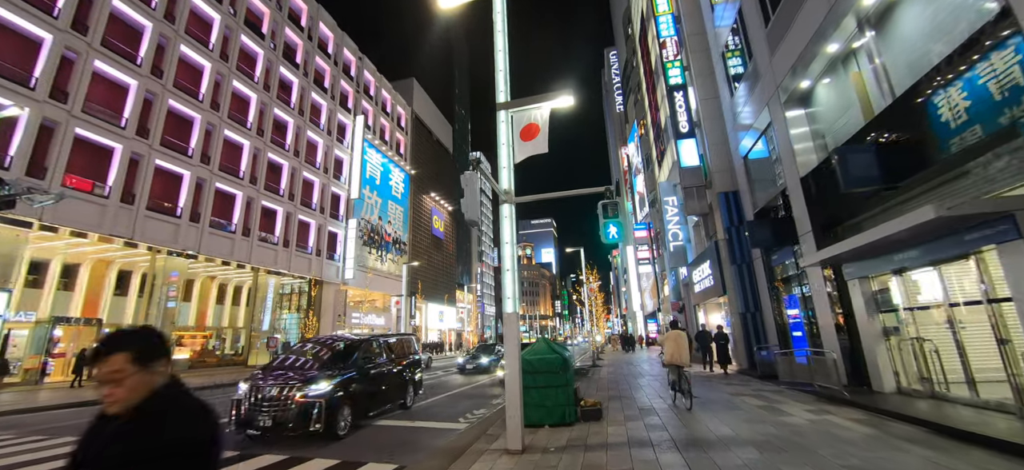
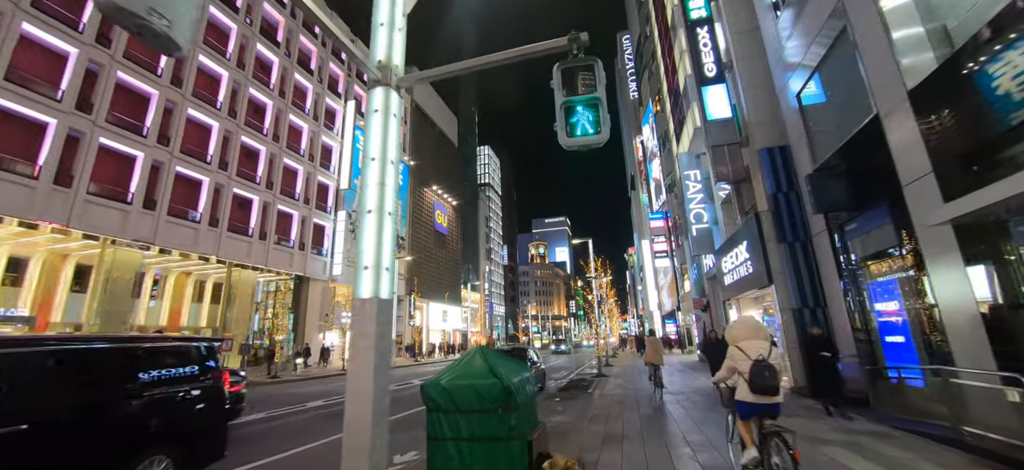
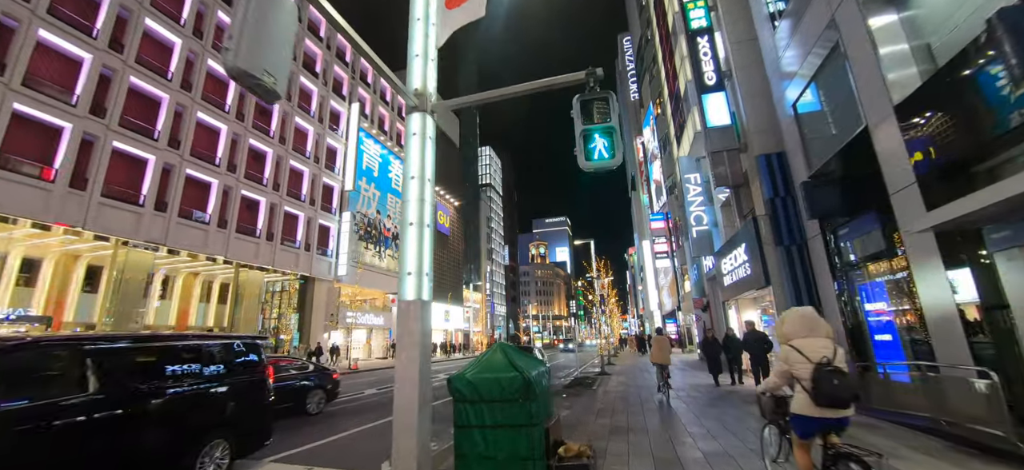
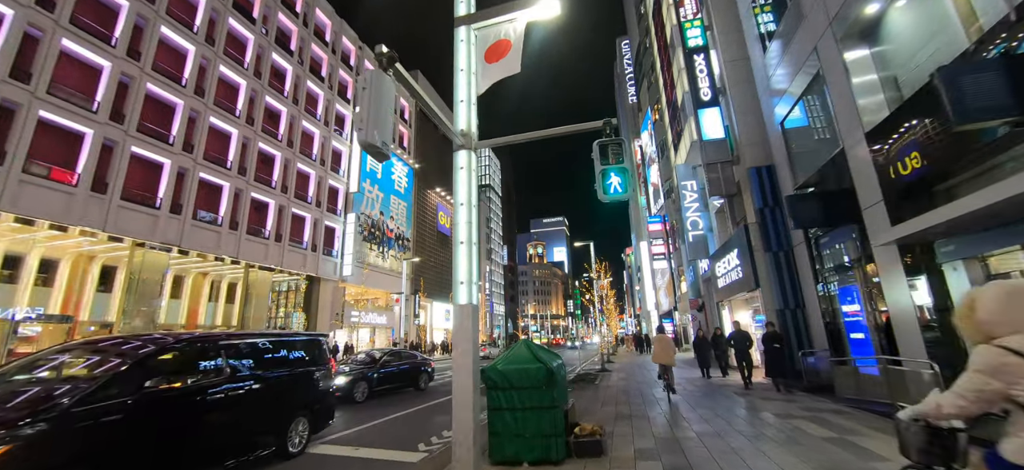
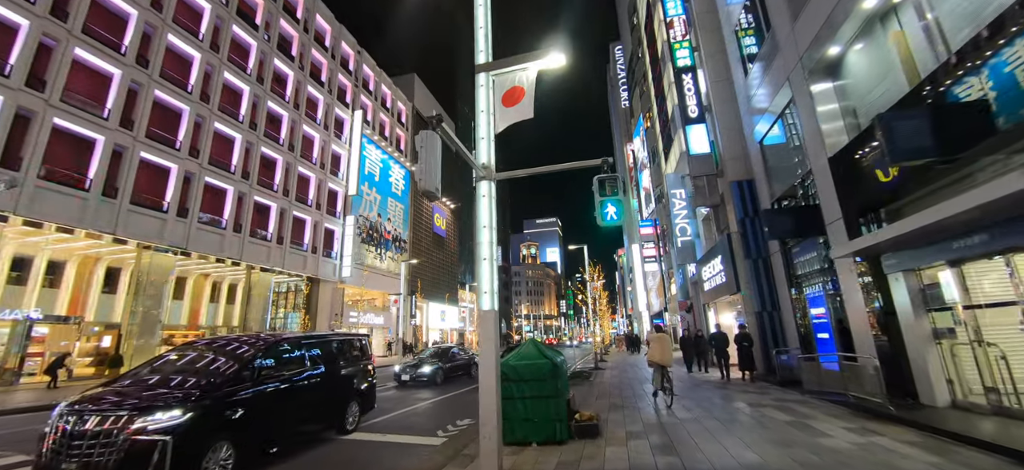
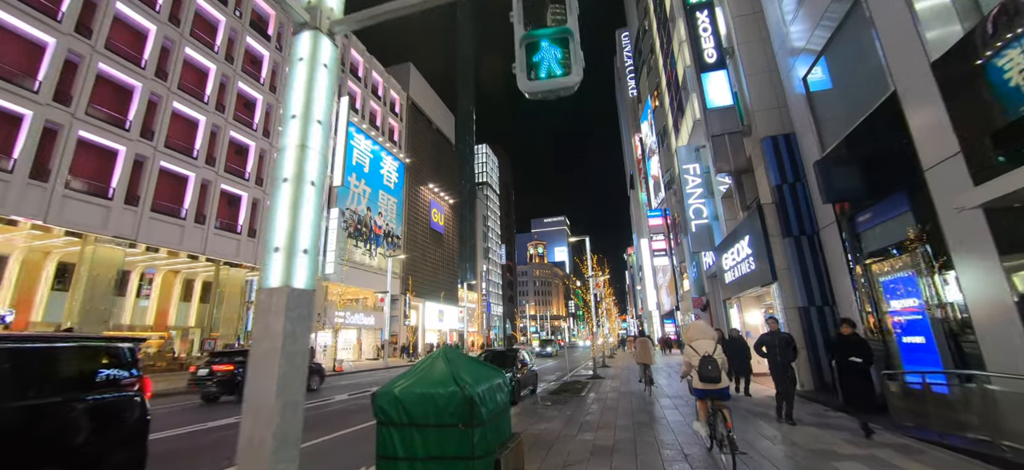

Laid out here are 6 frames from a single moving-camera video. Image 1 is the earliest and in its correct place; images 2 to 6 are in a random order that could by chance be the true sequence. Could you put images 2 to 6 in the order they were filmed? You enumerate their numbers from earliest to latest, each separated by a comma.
5, 4, 3, 2, 6
